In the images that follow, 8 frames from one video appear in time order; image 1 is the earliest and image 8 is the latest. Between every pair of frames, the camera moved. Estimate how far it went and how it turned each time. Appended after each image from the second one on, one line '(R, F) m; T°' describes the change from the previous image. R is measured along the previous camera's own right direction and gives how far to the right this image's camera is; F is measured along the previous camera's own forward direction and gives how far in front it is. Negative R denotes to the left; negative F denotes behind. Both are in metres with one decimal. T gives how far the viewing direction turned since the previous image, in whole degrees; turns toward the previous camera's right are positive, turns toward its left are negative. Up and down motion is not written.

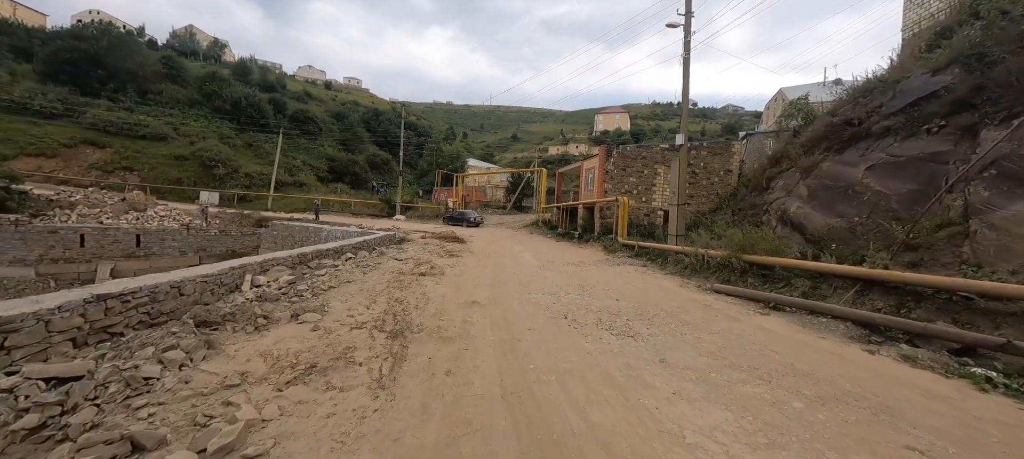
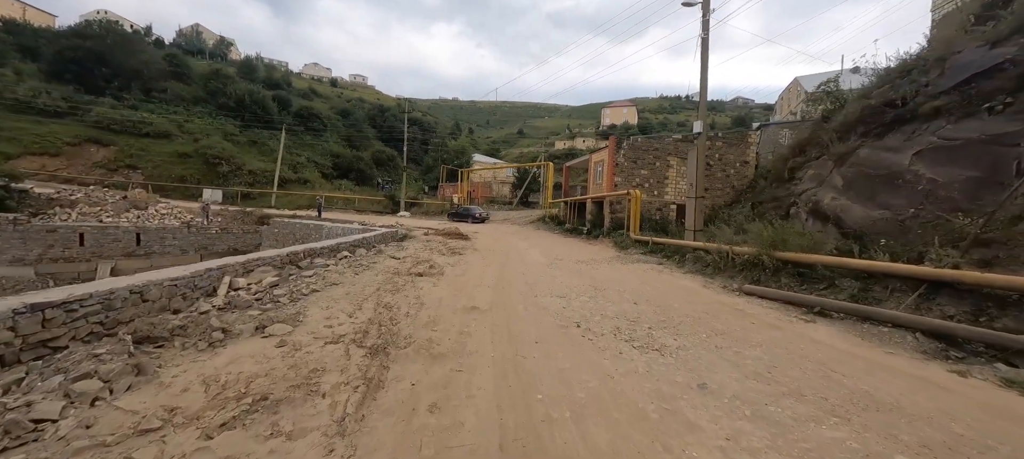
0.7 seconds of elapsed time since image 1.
(0.0, +0.7) m; -1°
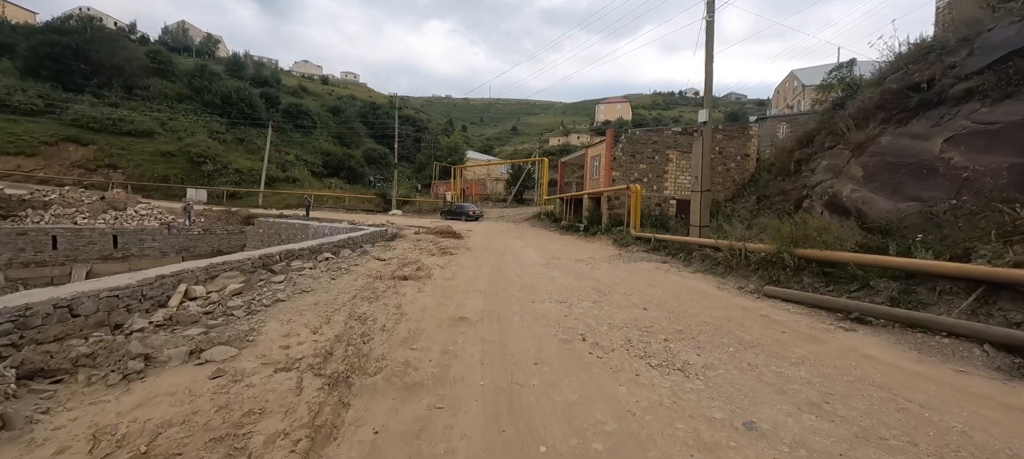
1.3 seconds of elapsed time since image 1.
(0.0, +0.7) m; +1°
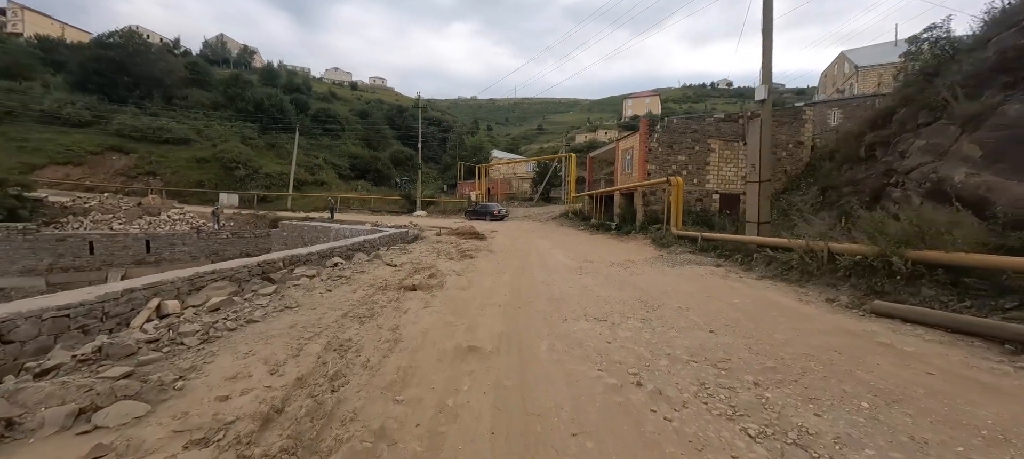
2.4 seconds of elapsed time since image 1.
(0.0, +1.1) m; -4°
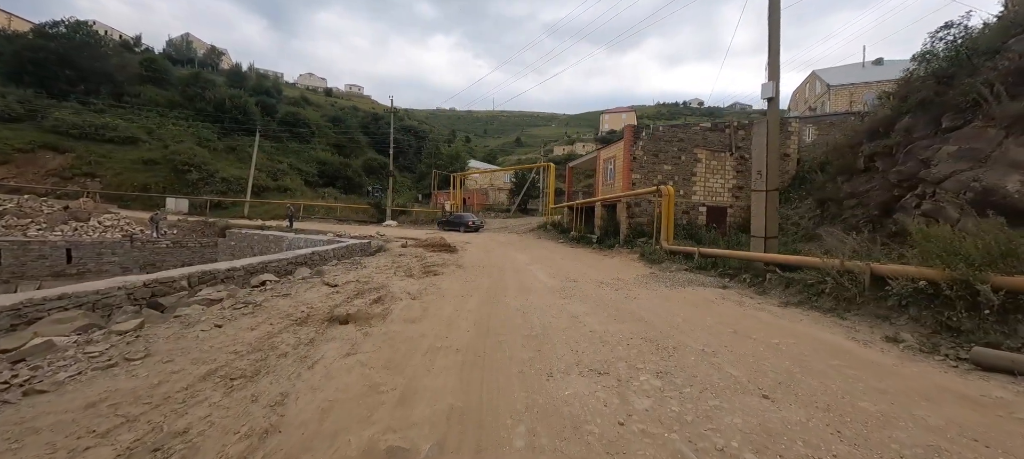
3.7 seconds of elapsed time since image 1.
(+0.1, +1.4) m; +3°
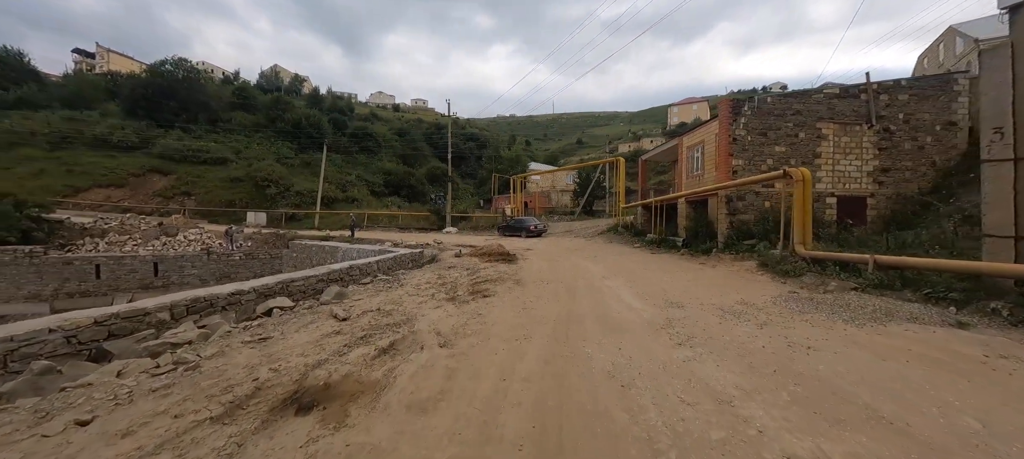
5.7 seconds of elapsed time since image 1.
(-0.2, +2.1) m; -10°
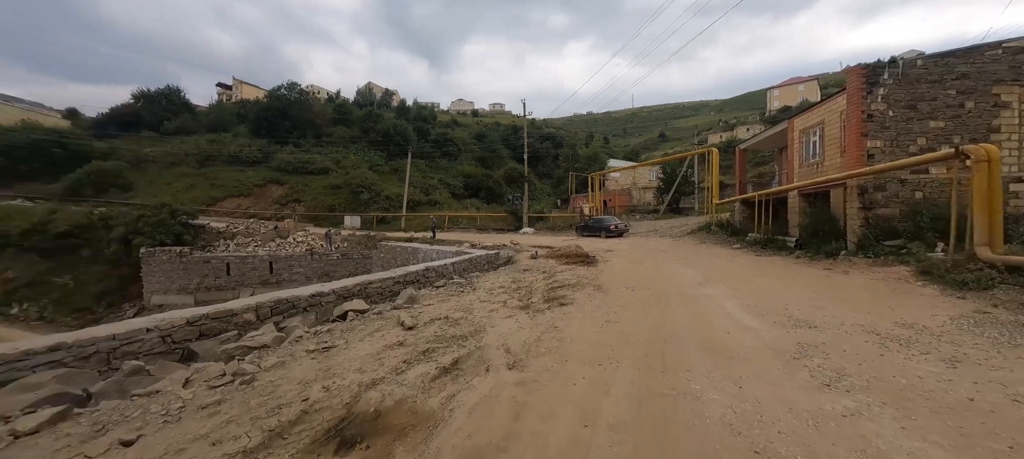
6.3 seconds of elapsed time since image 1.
(0.0, +0.6) m; -12°
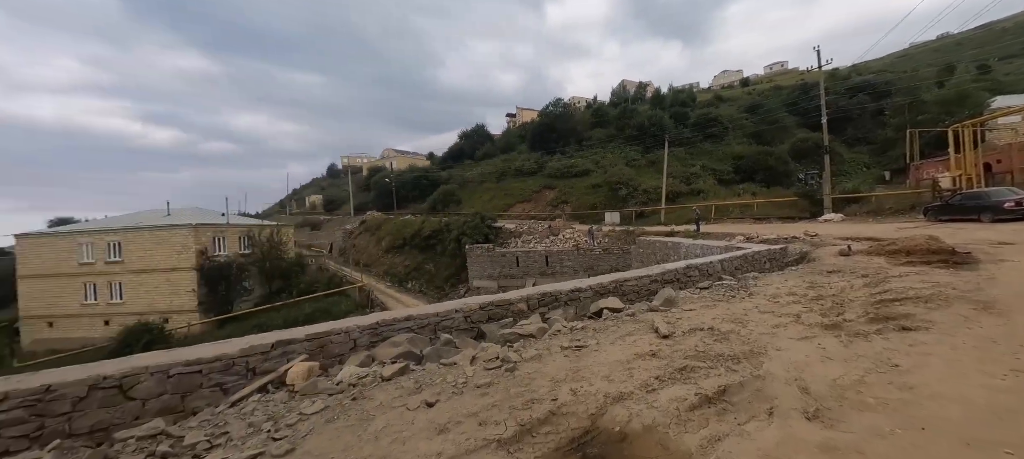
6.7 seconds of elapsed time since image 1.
(-0.1, +0.4) m; -38°
